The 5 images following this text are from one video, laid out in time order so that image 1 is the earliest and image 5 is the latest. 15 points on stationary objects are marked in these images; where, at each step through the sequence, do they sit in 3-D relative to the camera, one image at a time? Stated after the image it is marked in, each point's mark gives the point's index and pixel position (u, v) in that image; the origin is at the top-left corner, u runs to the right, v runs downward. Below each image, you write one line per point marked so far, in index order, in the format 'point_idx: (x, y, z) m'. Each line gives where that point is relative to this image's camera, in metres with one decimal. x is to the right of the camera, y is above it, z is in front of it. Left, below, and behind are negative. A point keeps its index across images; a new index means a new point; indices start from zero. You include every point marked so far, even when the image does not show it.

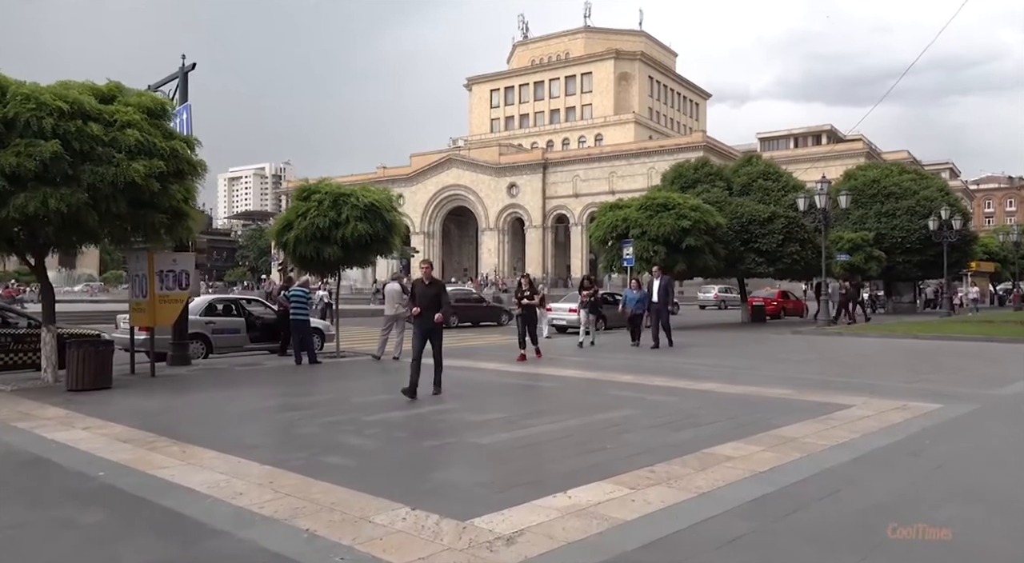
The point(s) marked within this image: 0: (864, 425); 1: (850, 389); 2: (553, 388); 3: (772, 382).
0: (+3.7, -1.5, +8.8) m
1: (+4.8, -1.5, +11.6) m
2: (+0.6, -1.6, +12.1) m
3: (+4.0, -1.5, +12.5) m
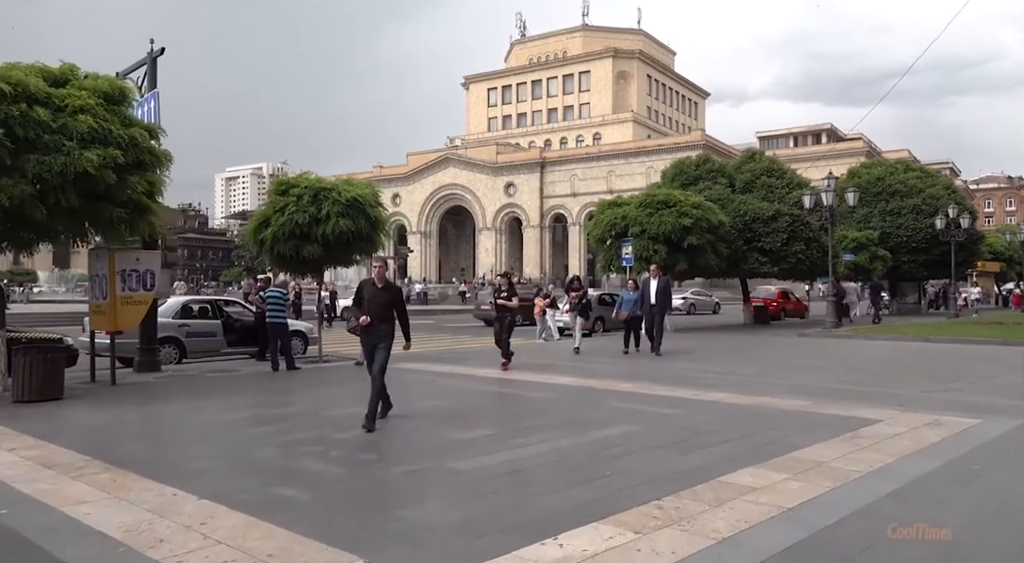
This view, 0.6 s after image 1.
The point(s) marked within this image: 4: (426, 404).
0: (+3.6, -1.5, +7.7) m
1: (+4.6, -1.5, +10.6) m
2: (+0.5, -1.6, +11.1) m
3: (+3.8, -1.6, +11.5) m
4: (-1.1, -1.6, +10.5) m
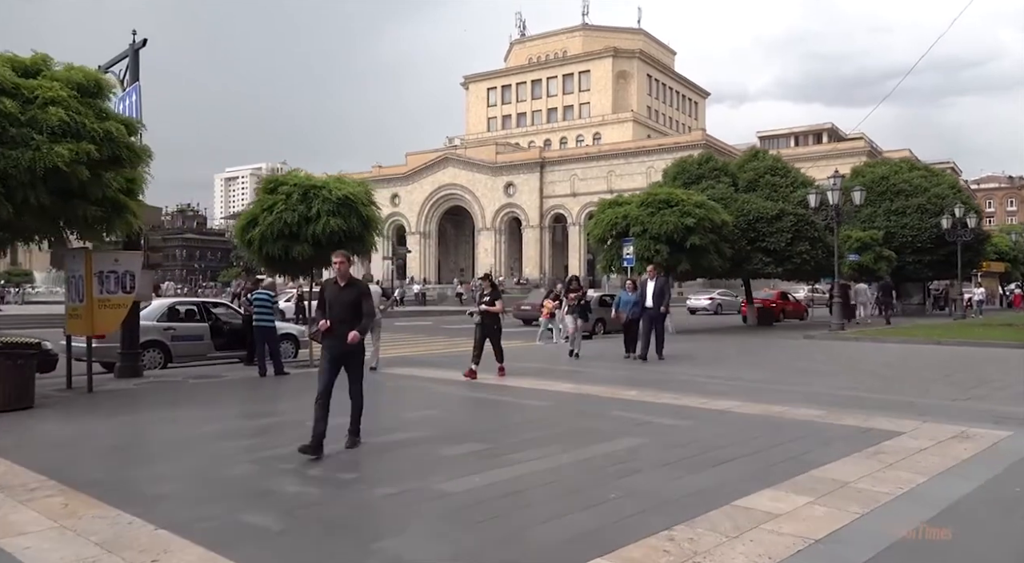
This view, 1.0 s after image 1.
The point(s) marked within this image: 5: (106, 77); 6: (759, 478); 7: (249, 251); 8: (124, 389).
0: (+3.6, -1.6, +7.1) m
1: (+4.6, -1.6, +10.0) m
2: (+0.4, -1.6, +10.5) m
3: (+3.8, -1.6, +10.9) m
4: (-1.1, -1.6, +9.9) m
5: (-5.6, +2.8, +11.3) m
6: (+2.0, -1.6, +6.6) m
7: (-5.0, +0.6, +15.5) m
8: (-6.1, -1.7, +12.8) m
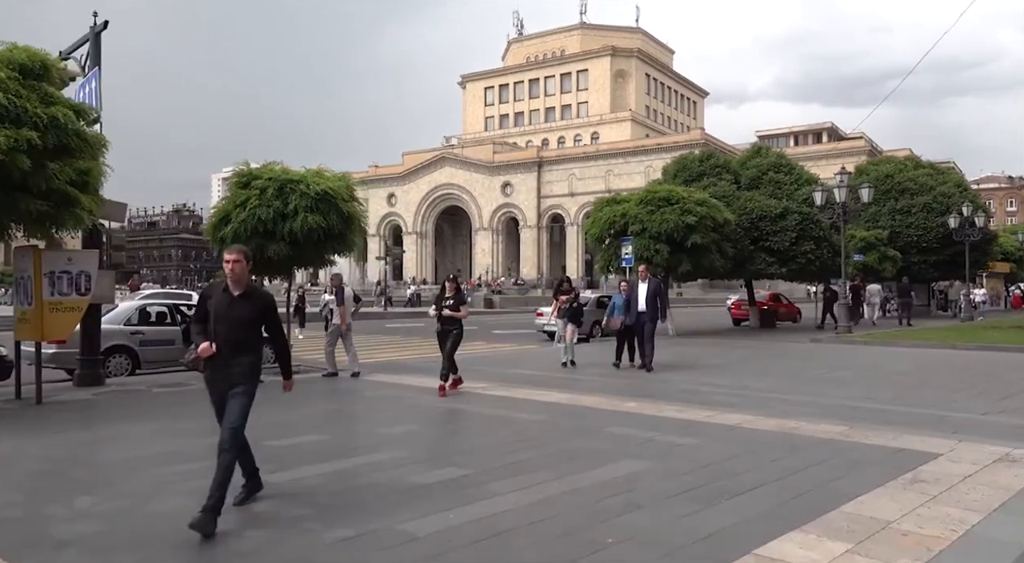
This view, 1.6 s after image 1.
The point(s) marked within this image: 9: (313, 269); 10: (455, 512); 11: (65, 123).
0: (+3.4, -1.6, +6.1) m
1: (+4.5, -1.6, +9.0) m
2: (+0.3, -1.6, +9.5) m
3: (+3.6, -1.6, +9.9) m
4: (-1.3, -1.6, +8.9) m
5: (-5.7, +2.8, +10.2) m
6: (+1.8, -1.6, +5.6) m
7: (-5.1, +0.6, +14.5) m
8: (-6.2, -1.7, +11.8) m
9: (-3.6, +0.2, +15.0) m
10: (-0.4, -1.6, +5.8) m
11: (-5.4, +1.9, +9.9) m
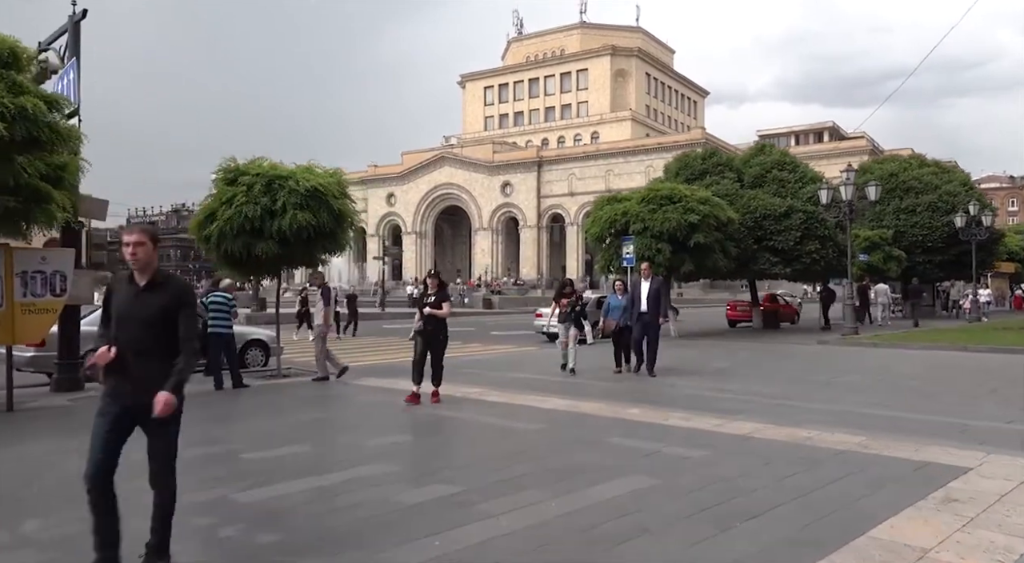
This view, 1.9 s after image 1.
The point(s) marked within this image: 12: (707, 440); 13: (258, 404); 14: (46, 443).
0: (+3.4, -1.6, +5.6) m
1: (+4.4, -1.6, +8.4) m
2: (+0.3, -1.6, +8.9) m
3: (+3.6, -1.6, +9.3) m
4: (-1.3, -1.6, +8.3) m
5: (-5.7, +2.8, +9.7) m
6: (+1.8, -1.6, +5.0) m
7: (-5.1, +0.6, +14.0) m
8: (-6.2, -1.7, +11.3) m
9: (-3.7, +0.2, +14.4) m
10: (-0.4, -1.6, +5.2) m
11: (-5.4, +1.9, +9.4) m
12: (+2.0, -1.6, +8.5) m
13: (-3.7, -1.8, +11.8) m
14: (-5.1, -1.7, +9.0) m
